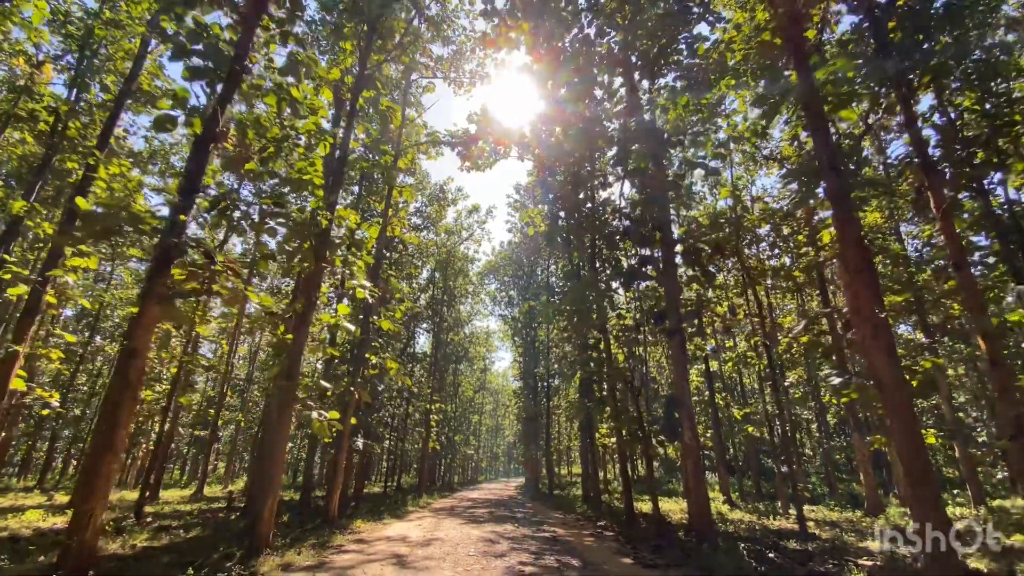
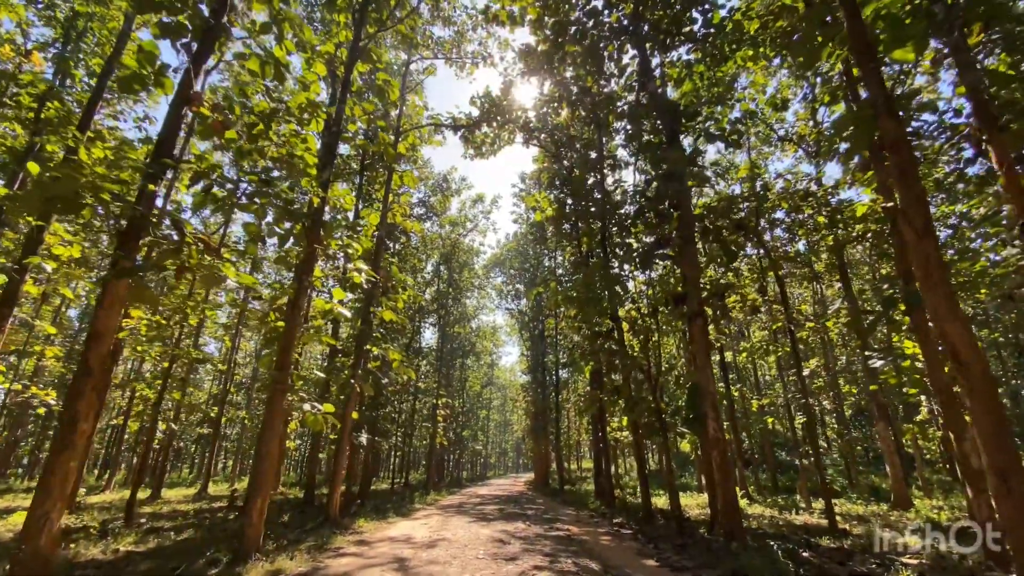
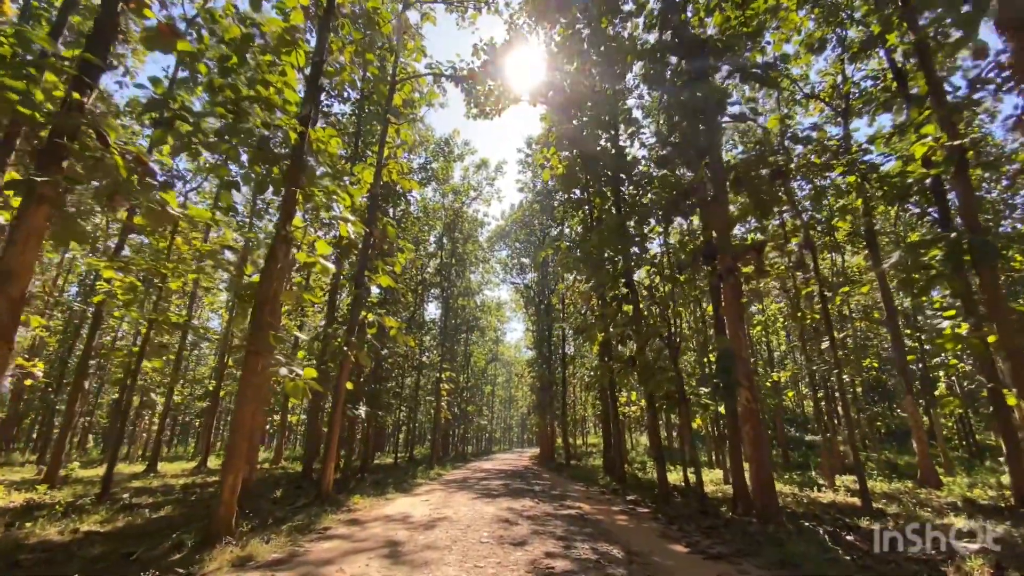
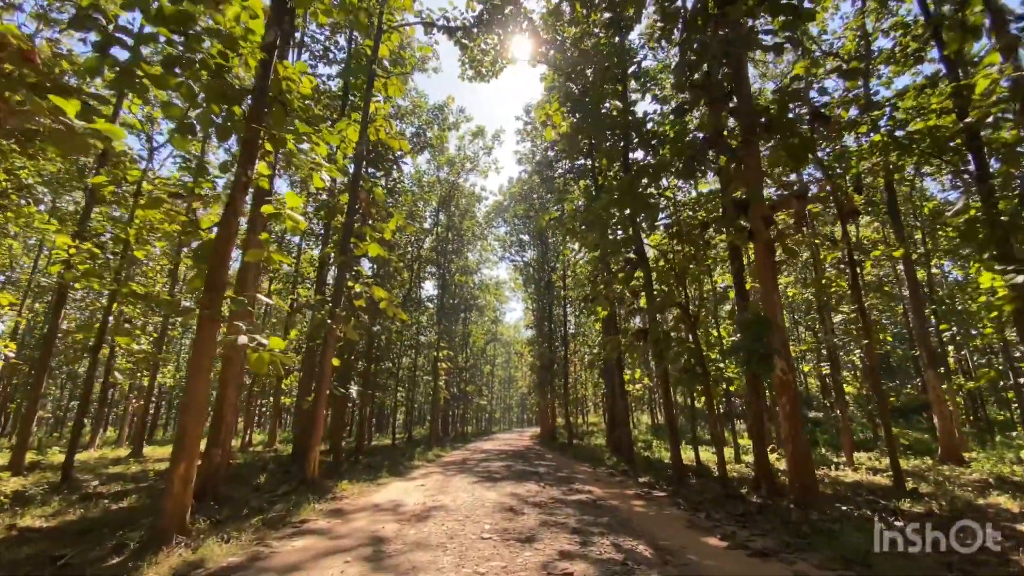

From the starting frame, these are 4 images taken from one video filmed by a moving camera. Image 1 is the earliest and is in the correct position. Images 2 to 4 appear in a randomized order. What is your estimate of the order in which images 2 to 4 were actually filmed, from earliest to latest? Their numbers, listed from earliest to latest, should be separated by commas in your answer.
2, 3, 4
